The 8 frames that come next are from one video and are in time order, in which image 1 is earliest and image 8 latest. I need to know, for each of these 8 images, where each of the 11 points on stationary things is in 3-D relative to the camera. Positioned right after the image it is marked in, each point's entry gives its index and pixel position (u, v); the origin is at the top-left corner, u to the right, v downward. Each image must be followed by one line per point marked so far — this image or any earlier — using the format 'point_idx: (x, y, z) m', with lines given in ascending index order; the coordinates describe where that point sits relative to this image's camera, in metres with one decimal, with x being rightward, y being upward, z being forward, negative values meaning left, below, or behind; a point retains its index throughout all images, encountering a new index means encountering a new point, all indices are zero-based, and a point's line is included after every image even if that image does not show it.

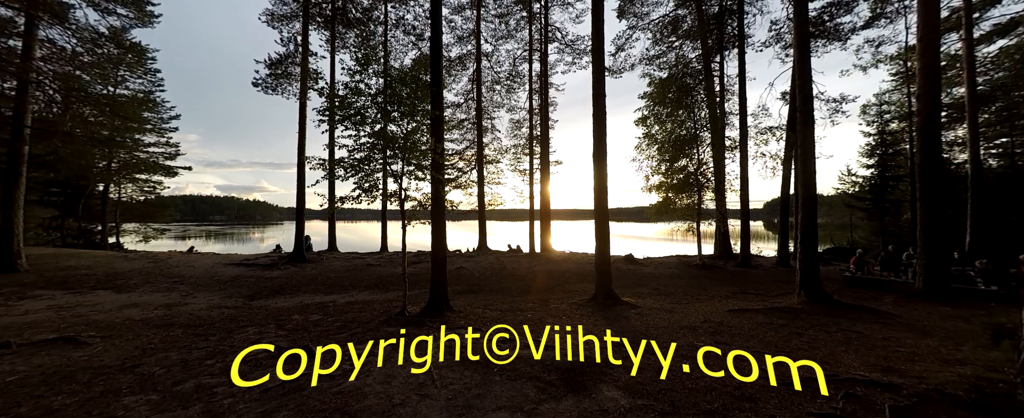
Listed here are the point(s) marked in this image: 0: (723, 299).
0: (+5.5, -2.4, +8.2) m
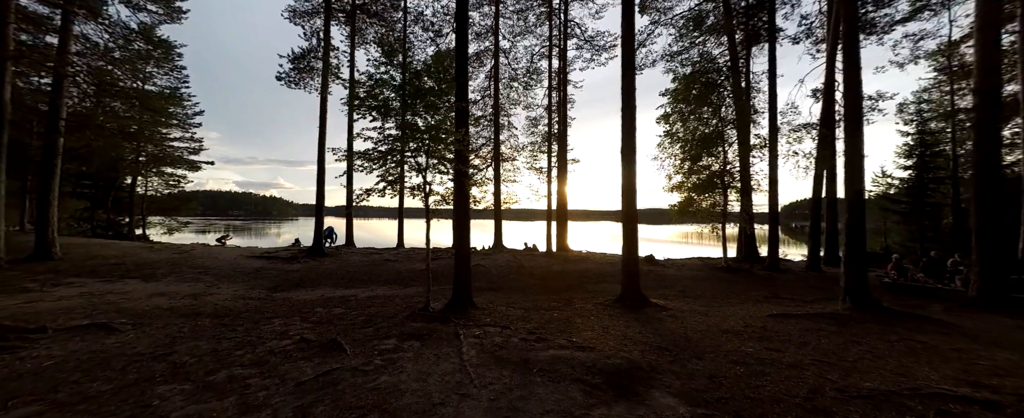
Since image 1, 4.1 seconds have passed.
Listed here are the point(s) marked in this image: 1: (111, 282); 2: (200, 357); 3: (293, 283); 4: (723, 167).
0: (+6.1, -2.4, +7.8) m
1: (-12.6, -2.3, +9.7) m
2: (-4.1, -1.9, +4.1) m
3: (-7.2, -2.4, +10.2) m
4: (+9.8, +1.9, +14.4) m
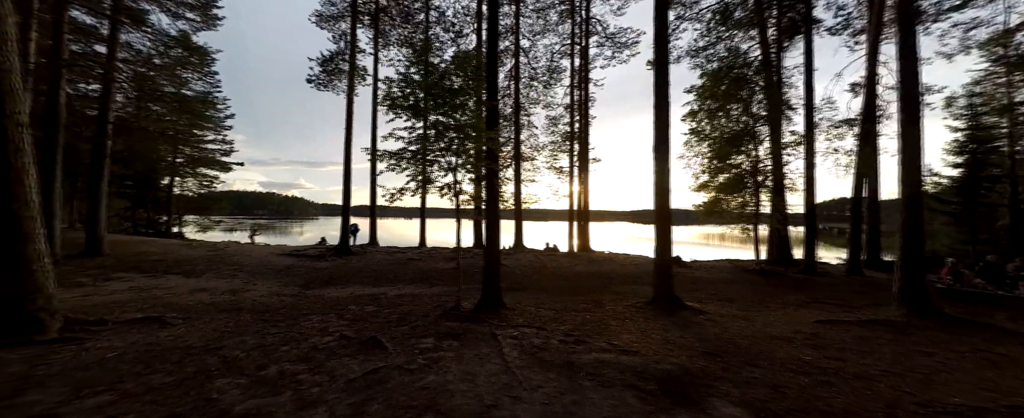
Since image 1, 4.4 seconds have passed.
0: (+6.8, -2.4, +7.4) m
1: (-11.7, -2.2, +10.2) m
2: (-3.5, -1.9, +4.2) m
3: (-6.4, -2.4, +10.5) m
4: (+10.8, +1.9, +13.8) m
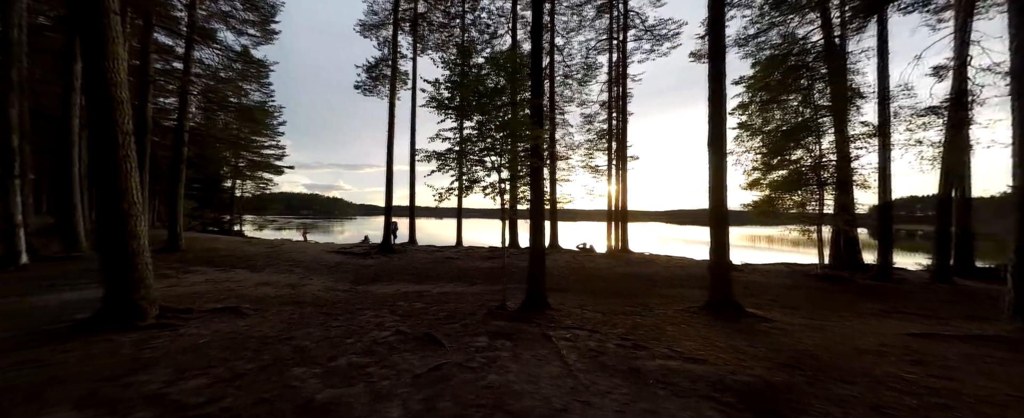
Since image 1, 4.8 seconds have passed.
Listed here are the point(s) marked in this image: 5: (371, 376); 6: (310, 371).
0: (+7.9, -2.3, +6.6) m
1: (-10.4, -2.2, +11.2) m
2: (-2.8, -1.9, +4.4) m
3: (-5.0, -2.4, +11.0) m
4: (+12.4, +2.0, +12.7) m
5: (-1.5, -1.8, +3.3) m
6: (-2.3, -1.8, +3.5) m
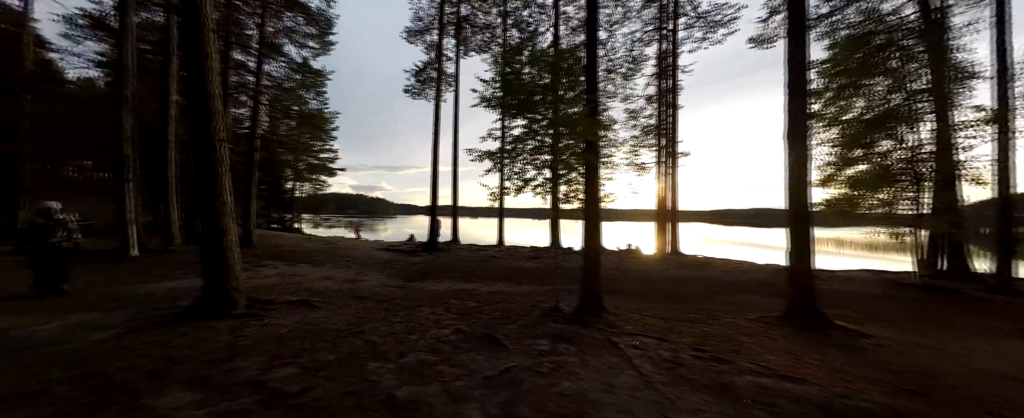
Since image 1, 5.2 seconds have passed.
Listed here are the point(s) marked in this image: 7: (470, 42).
0: (+8.9, -2.3, +5.6) m
1: (-8.7, -2.2, +12.2) m
2: (-1.9, -1.9, +4.6) m
3: (-3.4, -2.4, +11.3) m
4: (+14.2, +2.0, +11.0) m
5: (-0.7, -1.8, +3.3) m
6: (-1.5, -1.8, +3.6) m
7: (-2.3, +9.4, +17.5) m
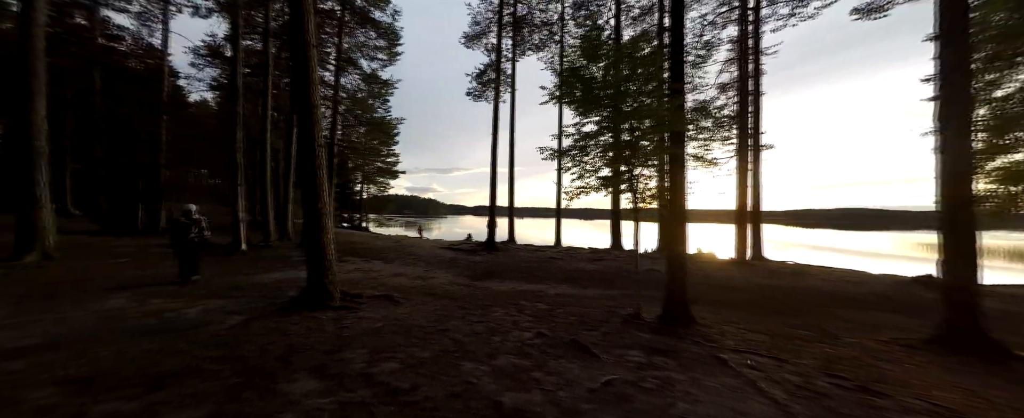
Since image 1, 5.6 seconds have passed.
0: (+10.2, -2.3, +3.9) m
1: (-6.1, -2.2, +13.1) m
2: (-0.6, -1.9, +4.6) m
3: (-1.1, -2.4, +11.5) m
4: (+16.2, +2.0, +8.5) m
5: (+0.3, -1.8, +3.1) m
6: (-0.4, -1.8, +3.5) m
7: (+0.9, +9.4, +17.4) m
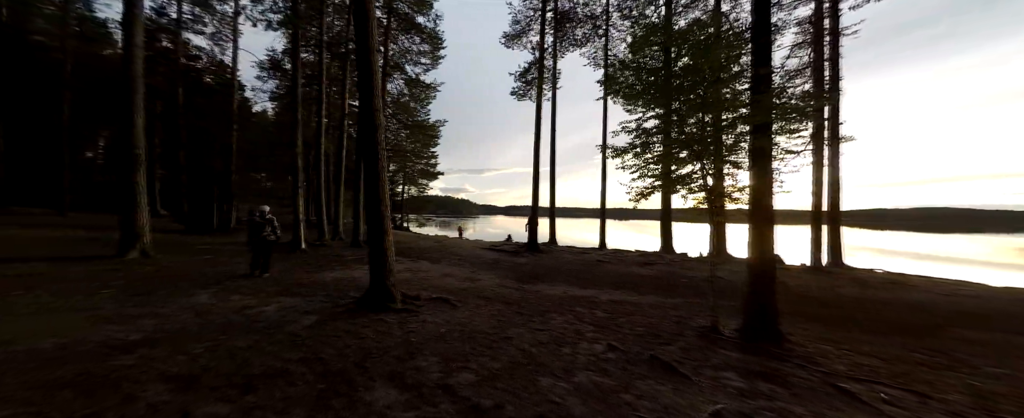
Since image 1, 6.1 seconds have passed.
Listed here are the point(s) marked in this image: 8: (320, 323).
0: (+11.1, -2.3, +2.5) m
1: (-4.2, -2.3, +13.4) m
2: (+0.4, -1.9, +4.3) m
3: (+0.7, -2.4, +11.2) m
4: (+17.5, +2.0, +6.4) m
5: (+1.1, -1.8, +2.8) m
6: (+0.5, -1.8, +3.2) m
7: (+3.3, +9.4, +16.9) m
8: (-3.0, -1.8, +4.8) m
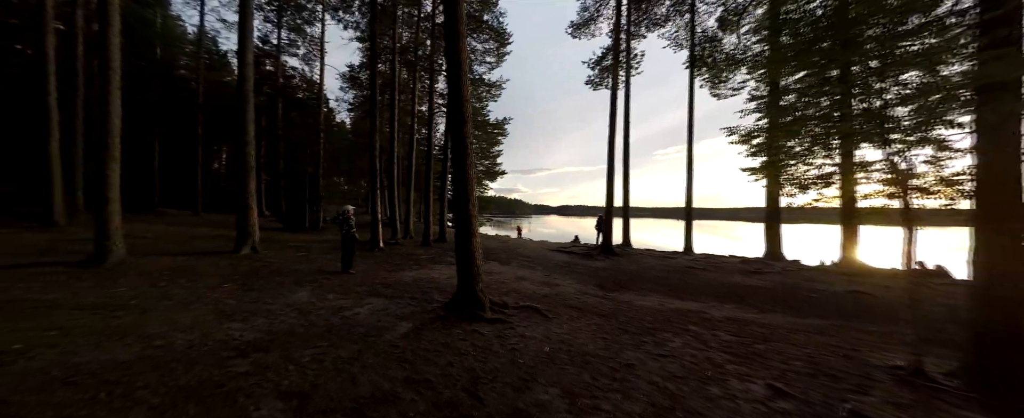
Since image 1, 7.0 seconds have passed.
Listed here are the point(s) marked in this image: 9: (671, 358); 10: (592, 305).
0: (+12.0, -2.3, -0.3) m
1: (-1.1, -2.3, +13.2) m
2: (+1.8, -1.9, +3.4) m
3: (+3.3, -2.4, +10.2) m
4: (+19.1, +2.1, +2.4) m
5: (+2.3, -1.8, +1.8) m
6: (+1.7, -1.8, +2.3) m
7: (+6.8, +9.4, +15.3) m
8: (-1.4, -1.8, +4.5) m
9: (+2.2, -2.0, +4.2) m
10: (+1.8, -2.2, +7.1) m
